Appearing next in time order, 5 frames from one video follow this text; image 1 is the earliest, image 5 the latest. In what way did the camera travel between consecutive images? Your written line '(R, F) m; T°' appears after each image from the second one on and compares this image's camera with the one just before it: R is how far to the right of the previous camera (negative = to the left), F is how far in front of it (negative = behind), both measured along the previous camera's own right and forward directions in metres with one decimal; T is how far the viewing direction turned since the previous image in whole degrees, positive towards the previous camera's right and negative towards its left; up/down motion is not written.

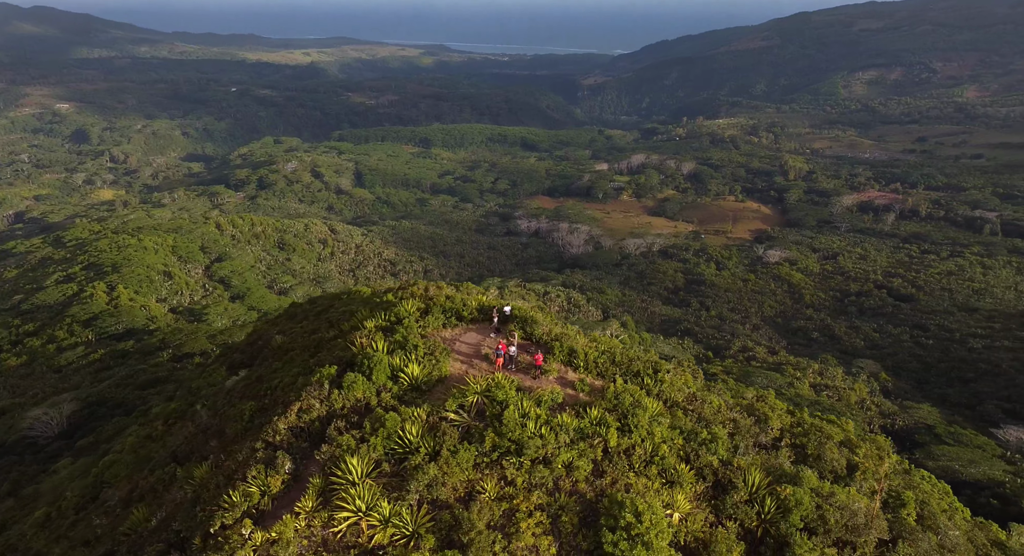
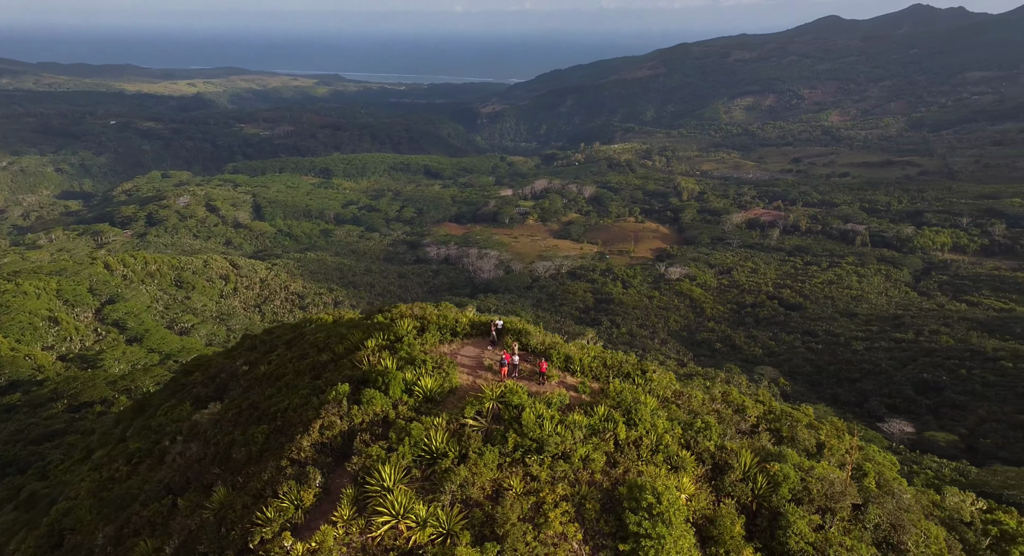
(-1.4, -0.7) m; +8°
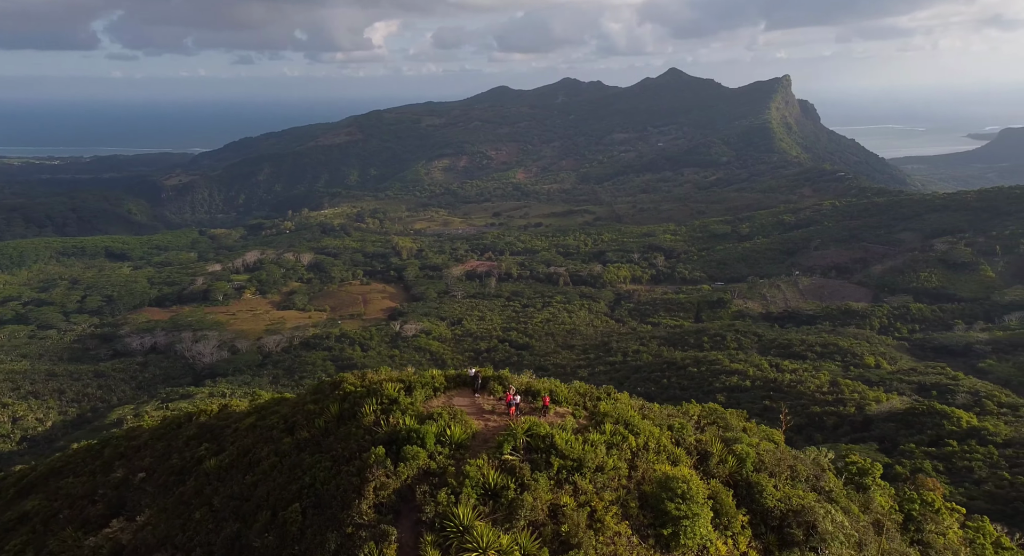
(-4.7, -0.4) m; +25°
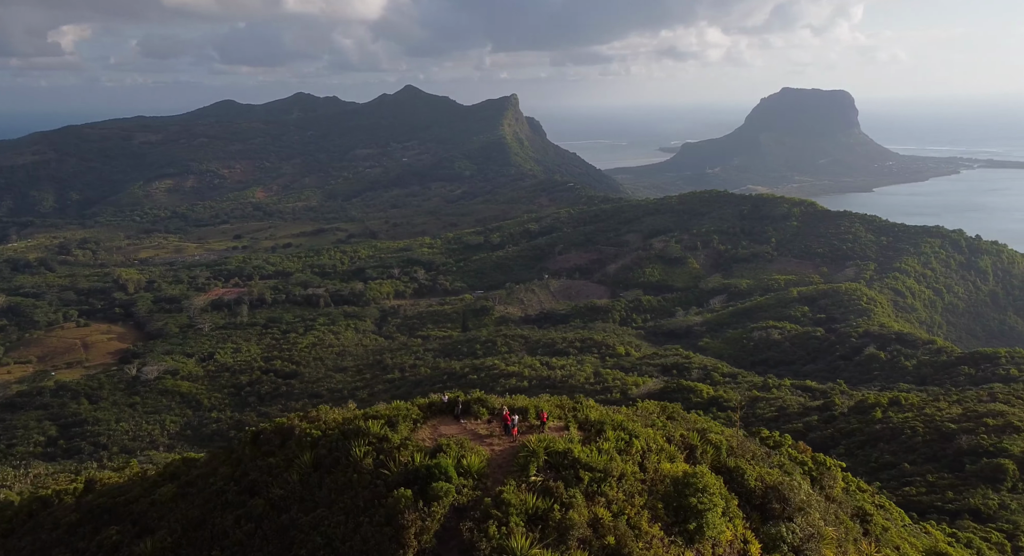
(-4.1, +2.2) m; +22°
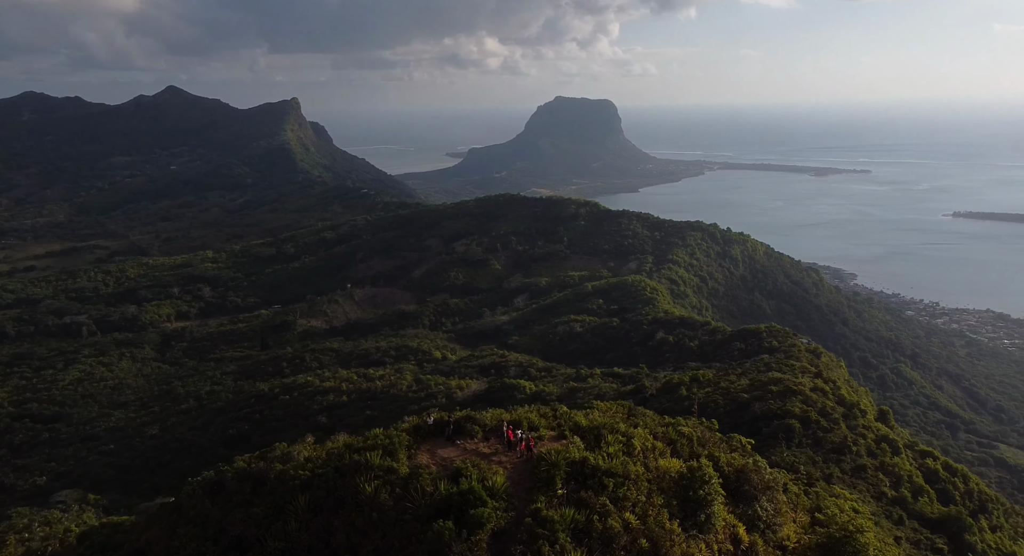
(-3.1, +3.3) m; +18°
